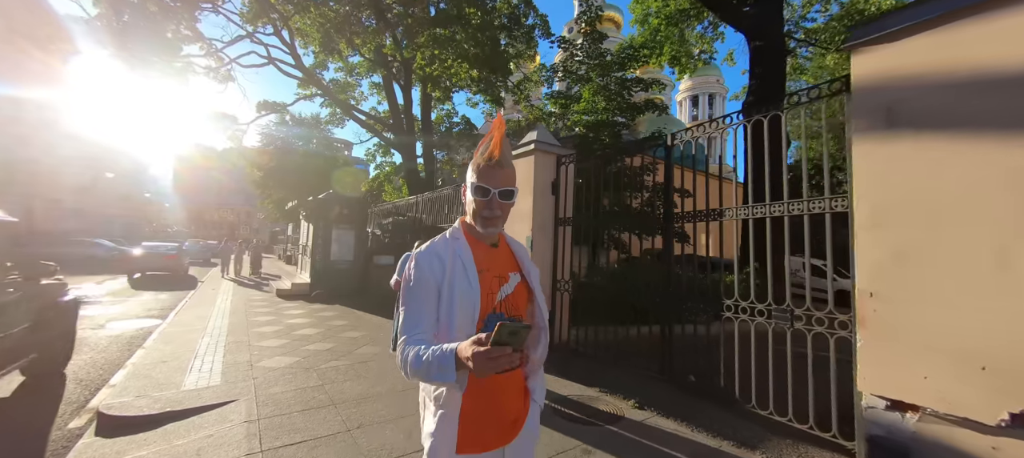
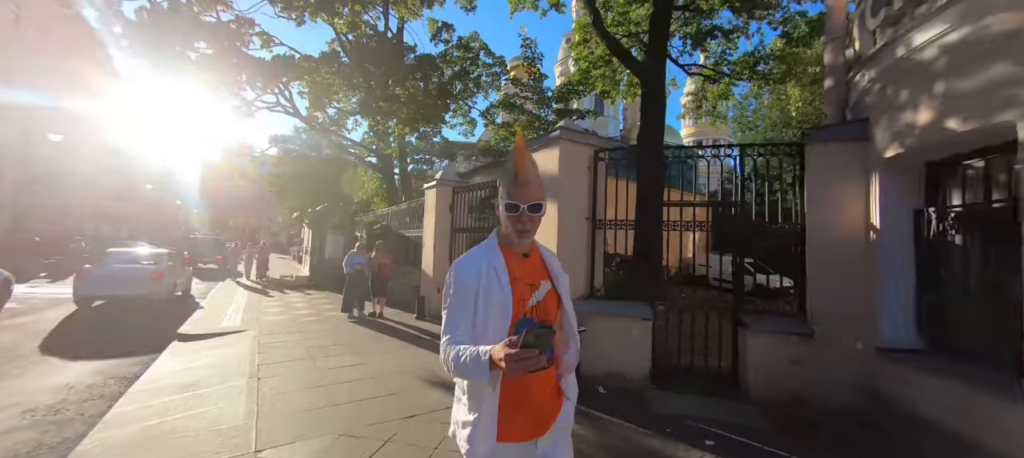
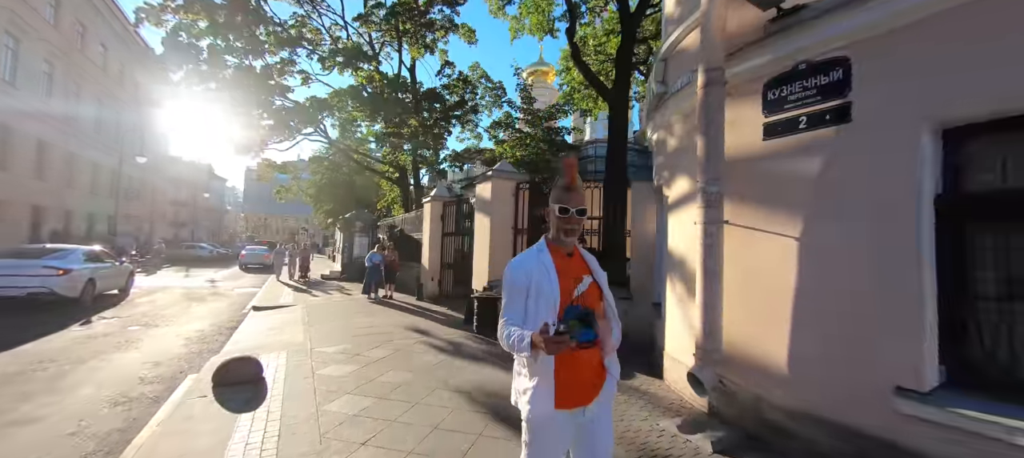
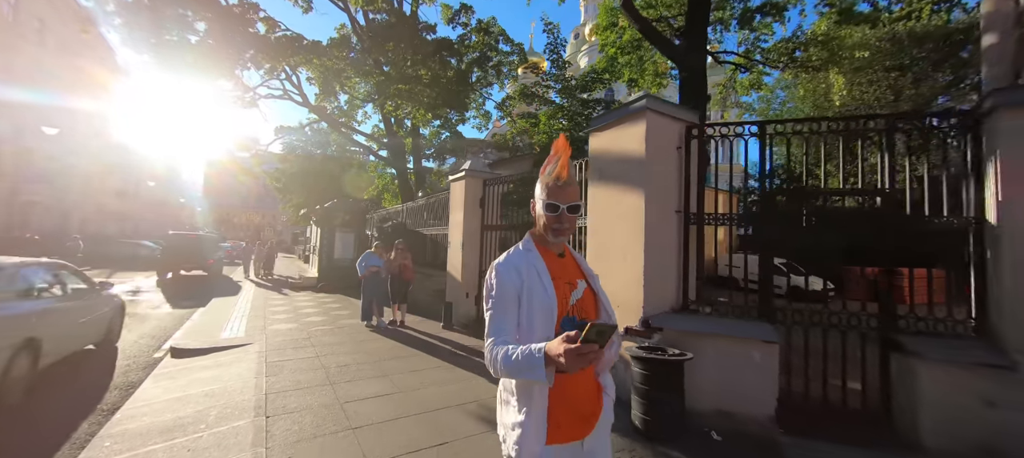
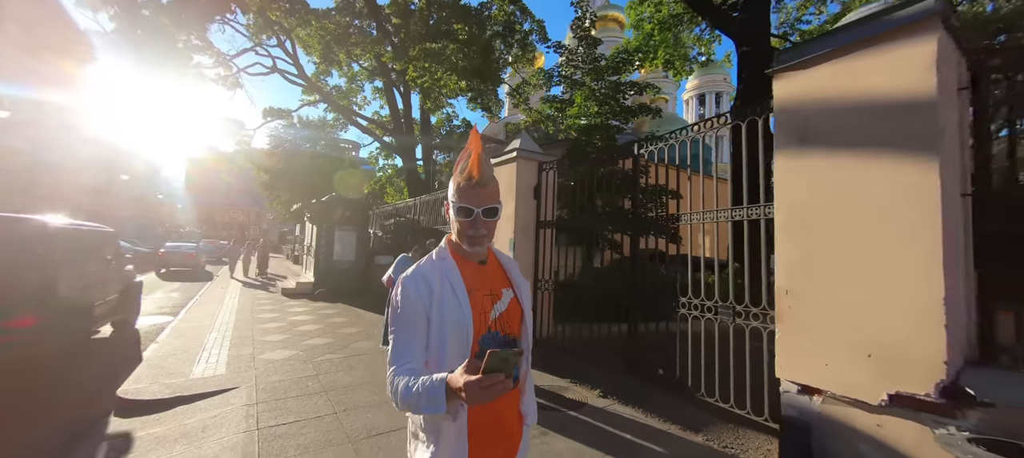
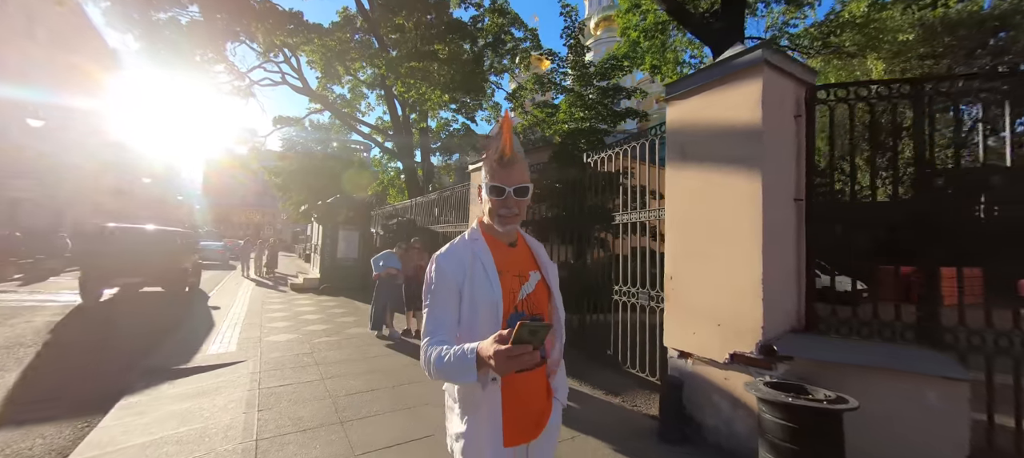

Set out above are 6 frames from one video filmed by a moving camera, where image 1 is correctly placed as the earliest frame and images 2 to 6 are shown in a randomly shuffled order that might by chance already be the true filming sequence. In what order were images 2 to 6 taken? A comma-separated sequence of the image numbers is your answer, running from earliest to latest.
5, 6, 4, 2, 3
